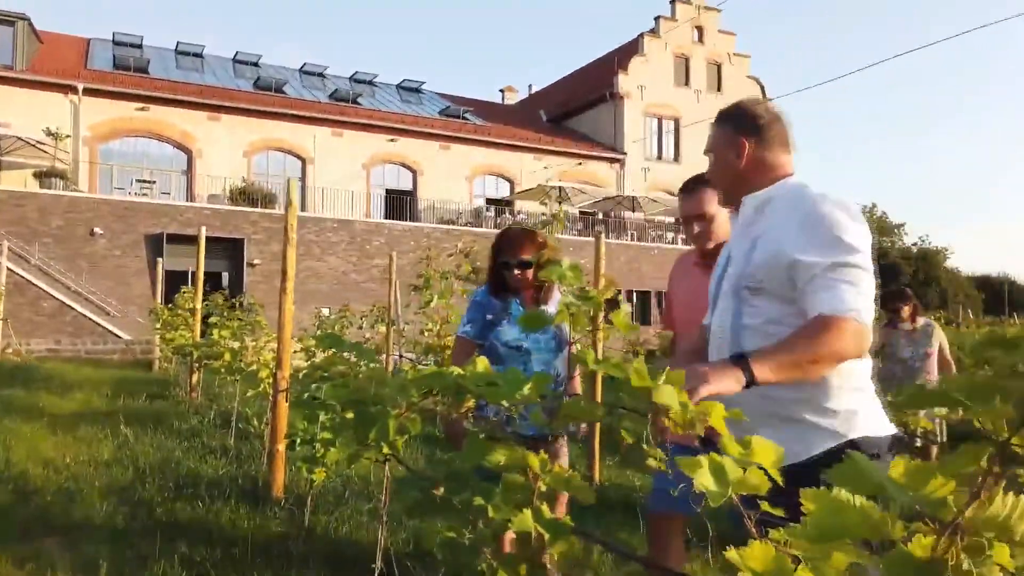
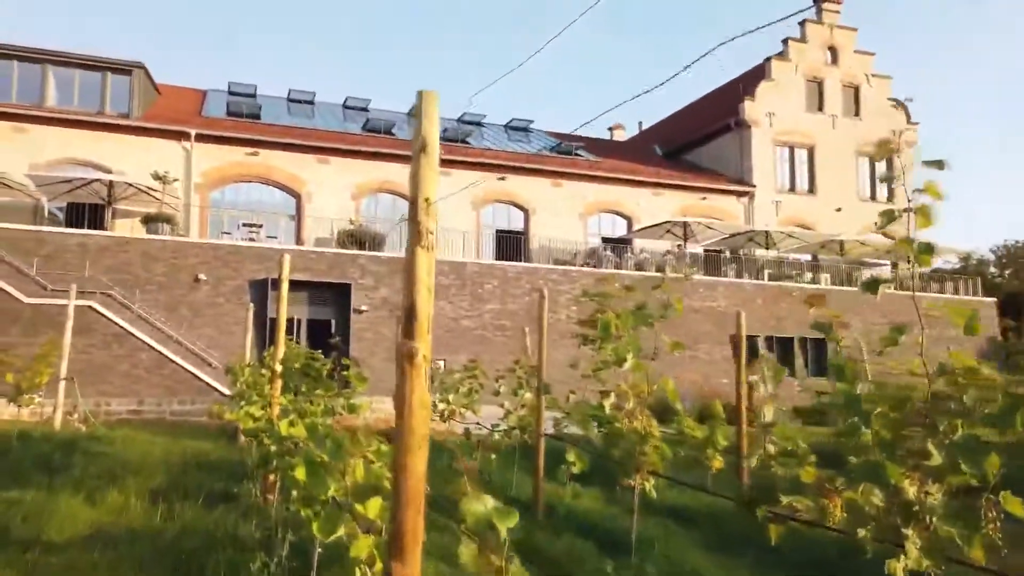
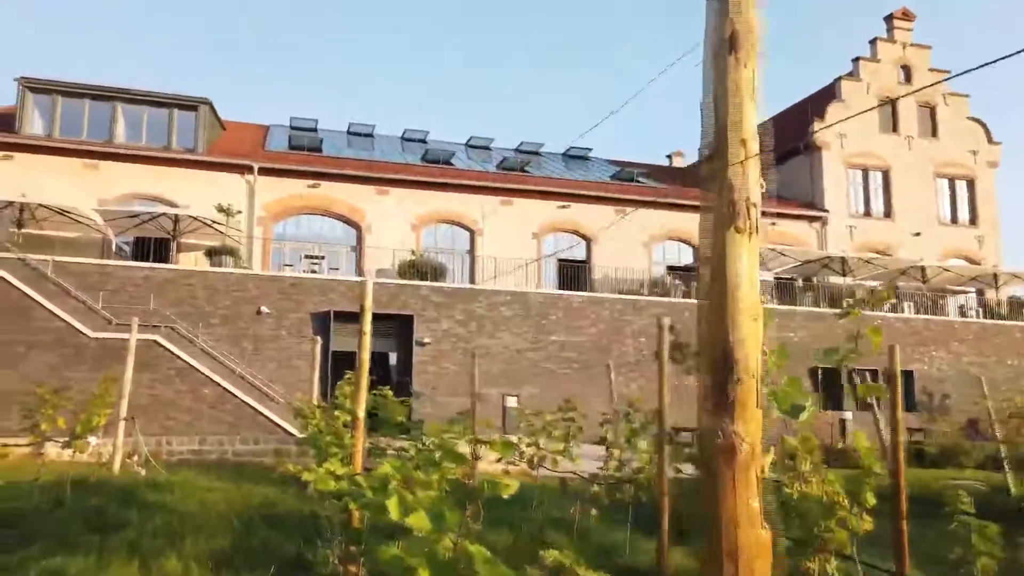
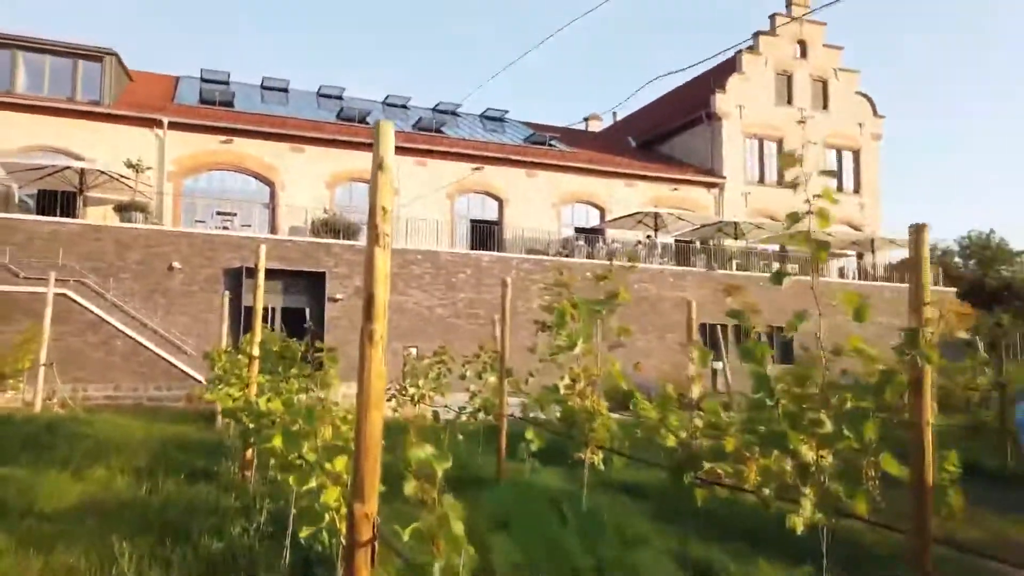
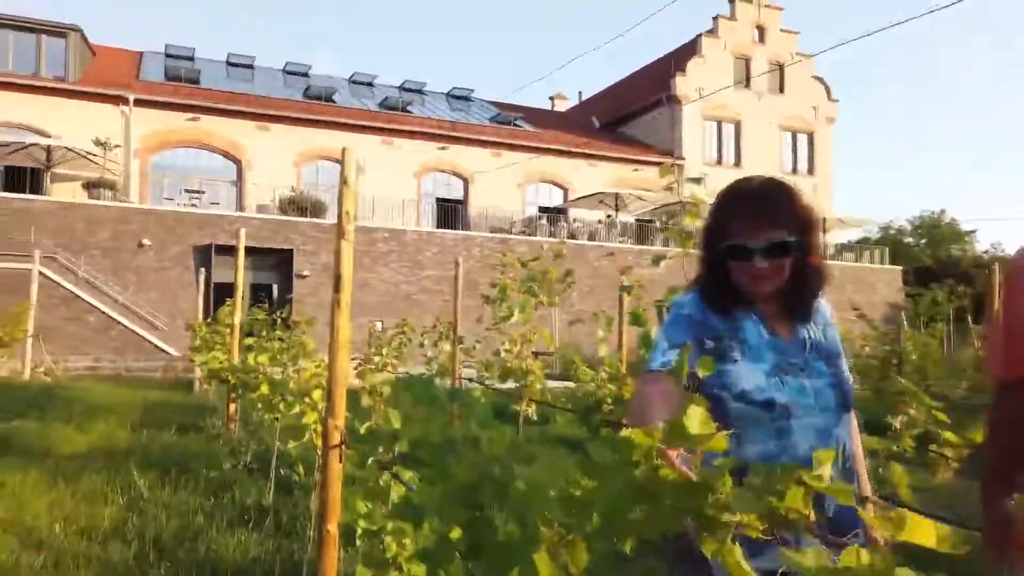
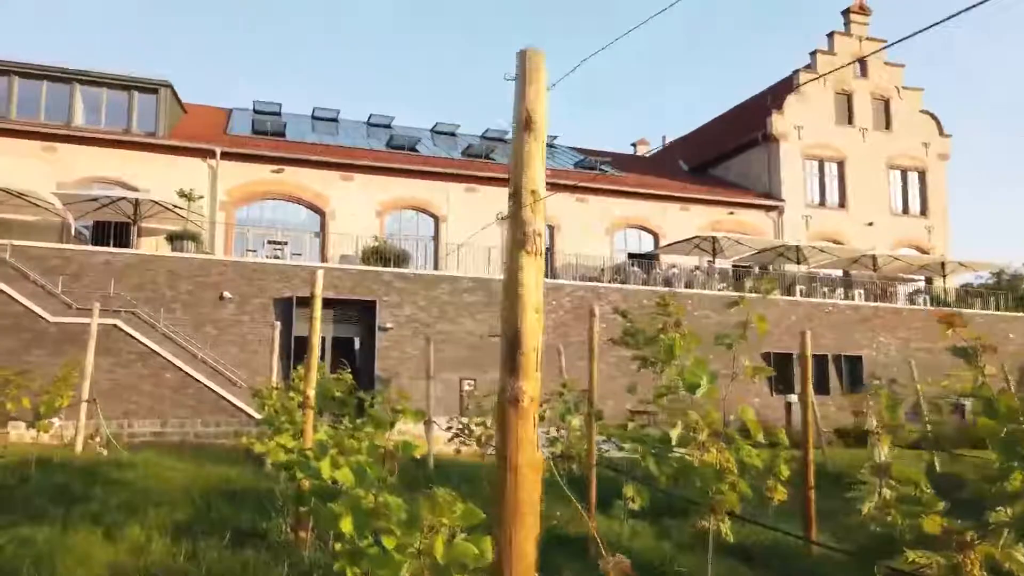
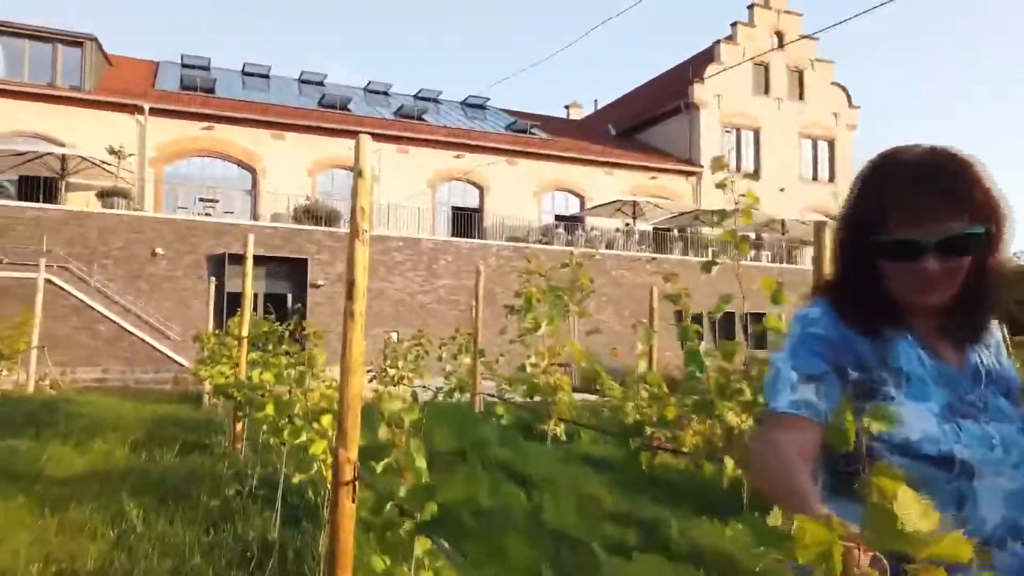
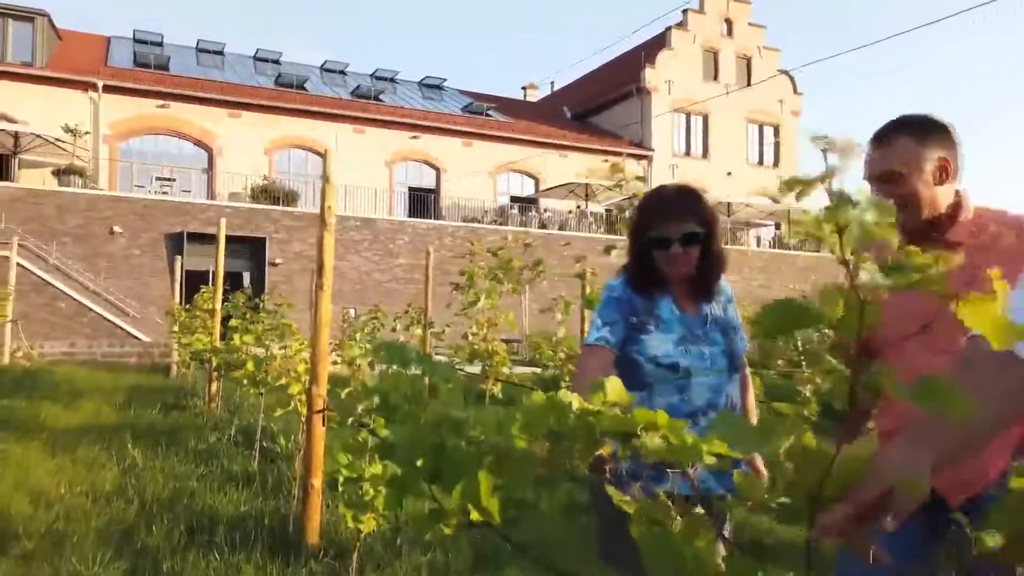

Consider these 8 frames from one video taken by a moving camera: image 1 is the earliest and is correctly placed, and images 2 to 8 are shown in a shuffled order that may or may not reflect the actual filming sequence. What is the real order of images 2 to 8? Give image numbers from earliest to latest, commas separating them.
8, 5, 7, 4, 2, 6, 3
